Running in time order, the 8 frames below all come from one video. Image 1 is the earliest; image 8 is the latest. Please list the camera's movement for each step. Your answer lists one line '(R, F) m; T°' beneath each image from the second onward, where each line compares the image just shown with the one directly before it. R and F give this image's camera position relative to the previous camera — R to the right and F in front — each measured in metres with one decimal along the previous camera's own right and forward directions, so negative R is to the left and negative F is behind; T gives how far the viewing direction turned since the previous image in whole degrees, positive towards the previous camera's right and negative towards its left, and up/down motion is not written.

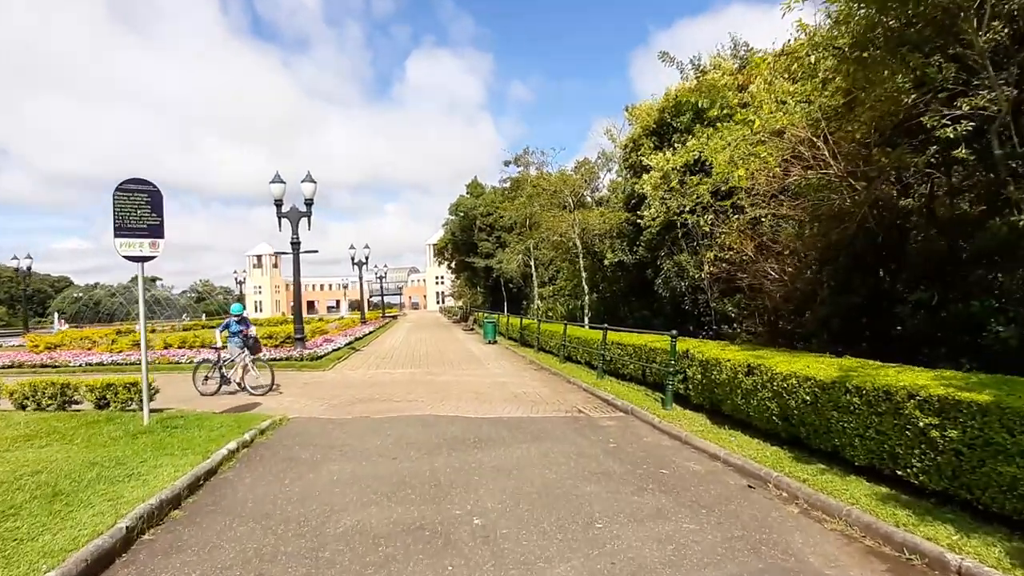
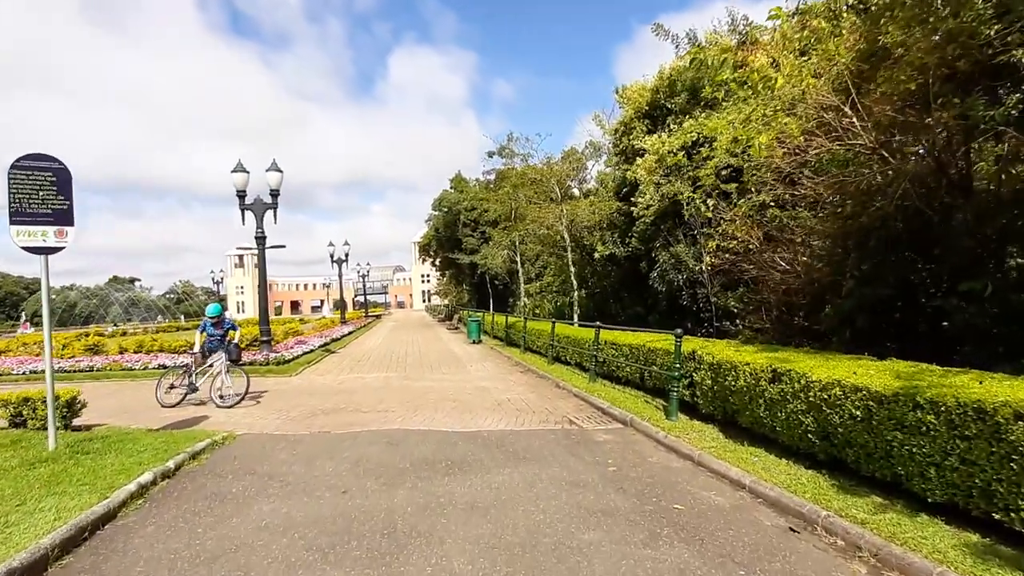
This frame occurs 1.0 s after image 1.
(+0.1, +1.2) m; +1°
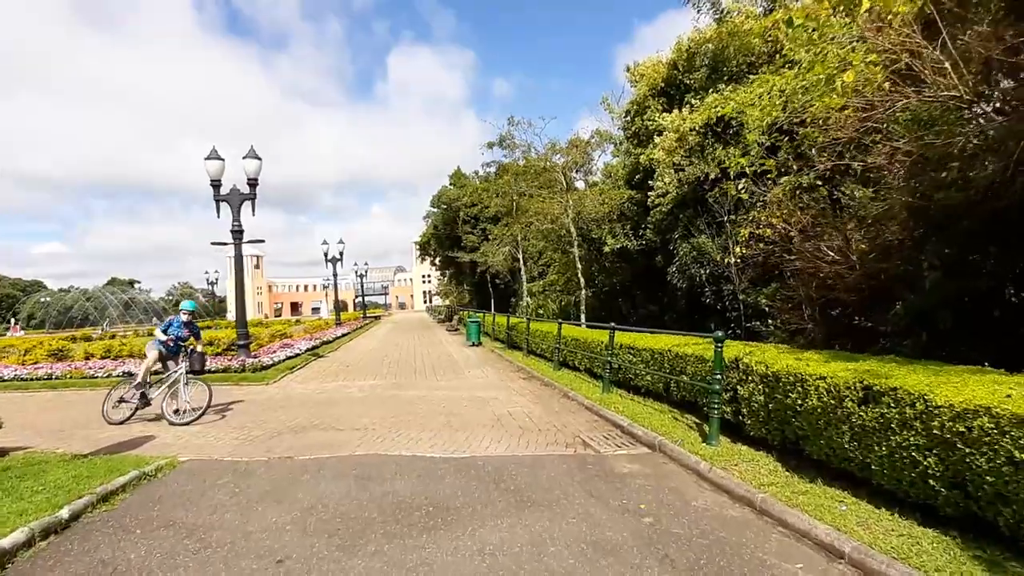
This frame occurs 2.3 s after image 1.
(0.0, +1.5) m; 0°
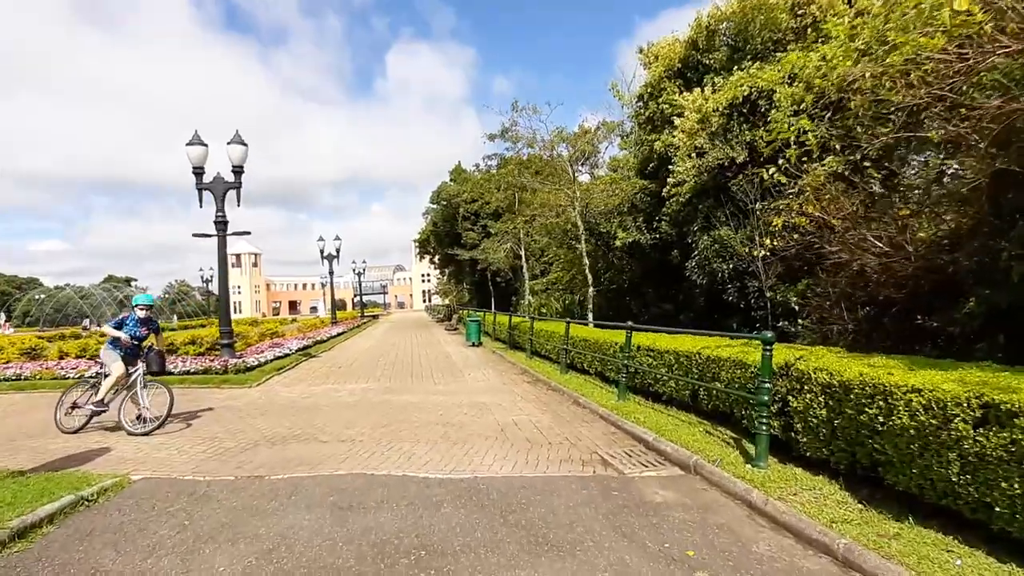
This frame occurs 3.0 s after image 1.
(-0.1, +1.0) m; 0°
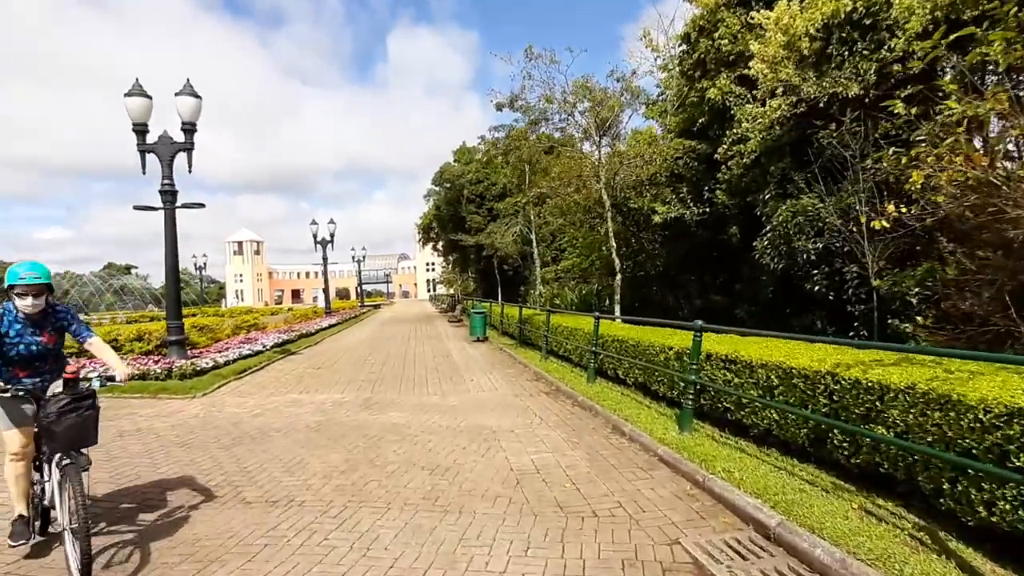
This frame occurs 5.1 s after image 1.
(-0.1, +2.6) m; -1°
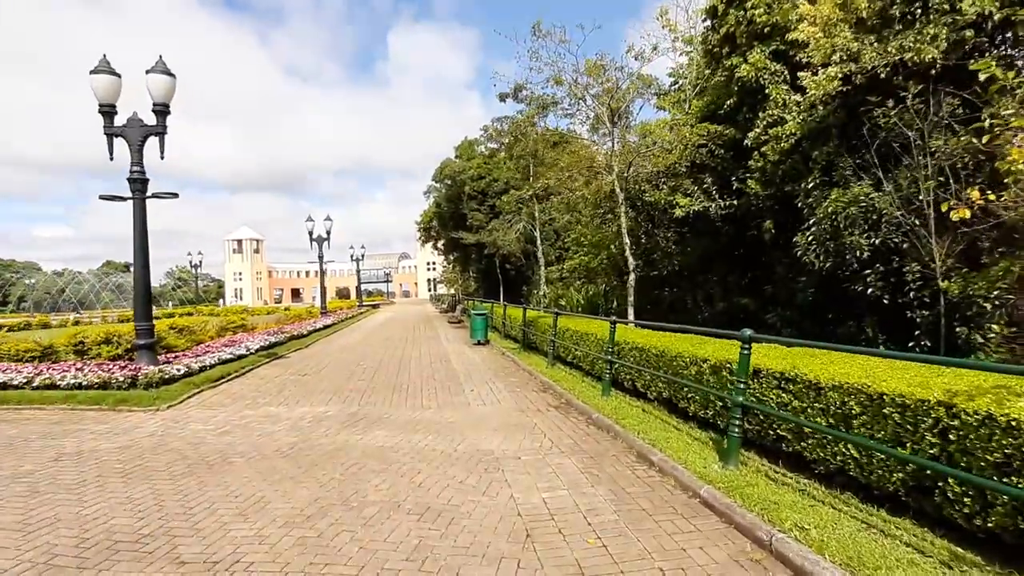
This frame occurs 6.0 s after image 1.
(-0.1, +1.1) m; 0°
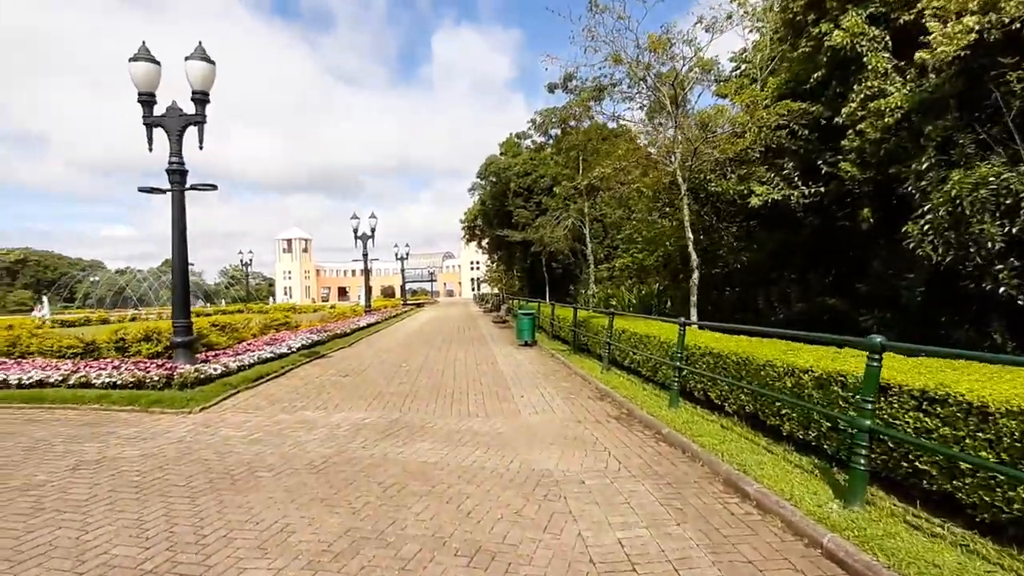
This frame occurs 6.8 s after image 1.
(-0.2, +0.8) m; -4°
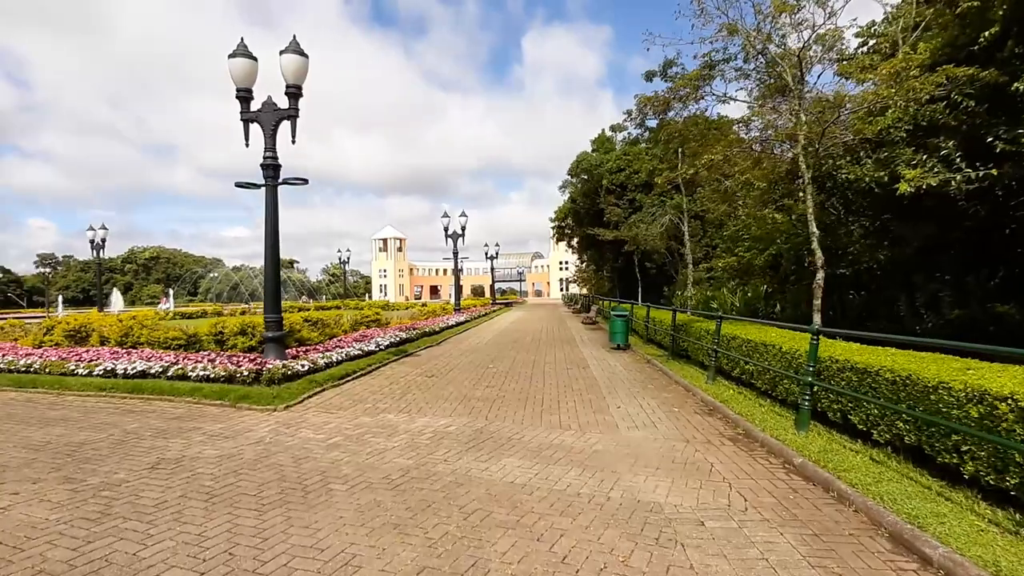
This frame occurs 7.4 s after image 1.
(-0.1, +0.7) m; -9°
